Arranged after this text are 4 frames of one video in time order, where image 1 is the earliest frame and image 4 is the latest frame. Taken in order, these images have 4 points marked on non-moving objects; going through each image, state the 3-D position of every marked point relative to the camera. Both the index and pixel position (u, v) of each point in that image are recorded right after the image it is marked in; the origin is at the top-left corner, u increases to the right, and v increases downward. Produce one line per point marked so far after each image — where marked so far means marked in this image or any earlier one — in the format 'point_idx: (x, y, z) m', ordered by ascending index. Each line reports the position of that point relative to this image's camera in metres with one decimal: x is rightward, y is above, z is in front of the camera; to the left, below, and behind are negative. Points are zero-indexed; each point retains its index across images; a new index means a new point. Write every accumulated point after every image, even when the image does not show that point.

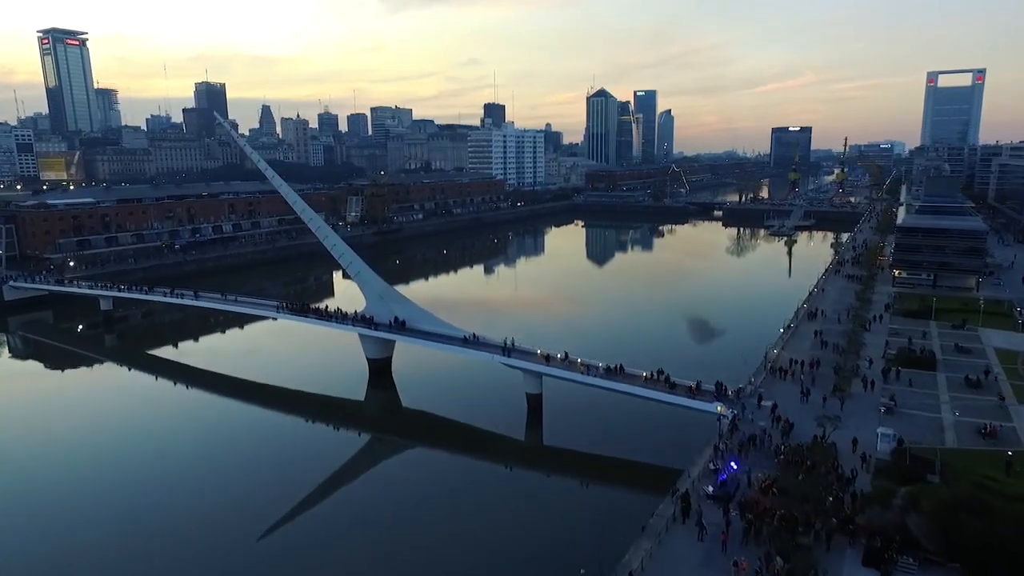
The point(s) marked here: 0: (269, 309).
0: (-6.9, -0.6, +17.7) m
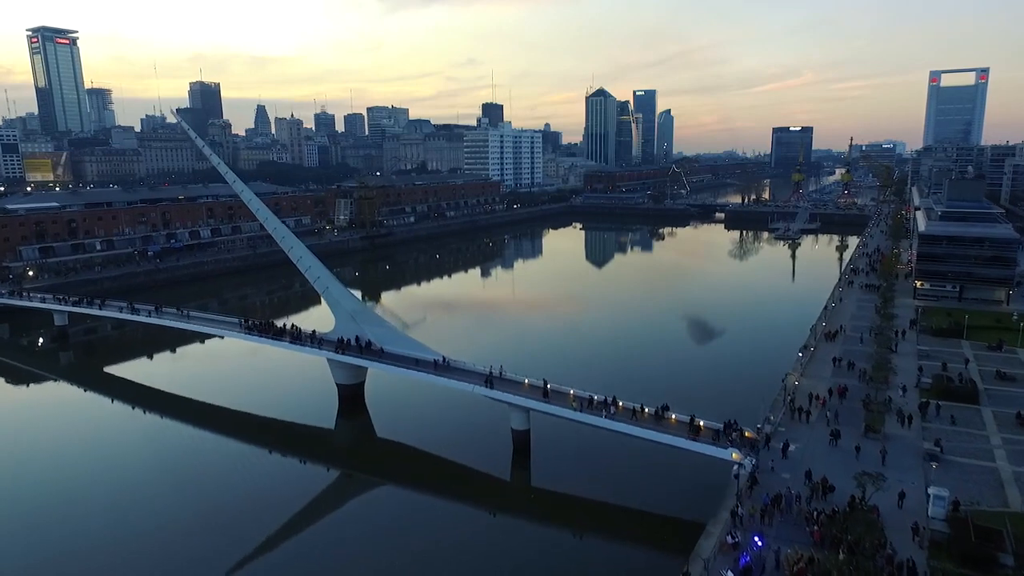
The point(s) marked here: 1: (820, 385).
0: (-7.2, -1.0, +16.0) m
1: (+6.4, -2.0, +13.1) m
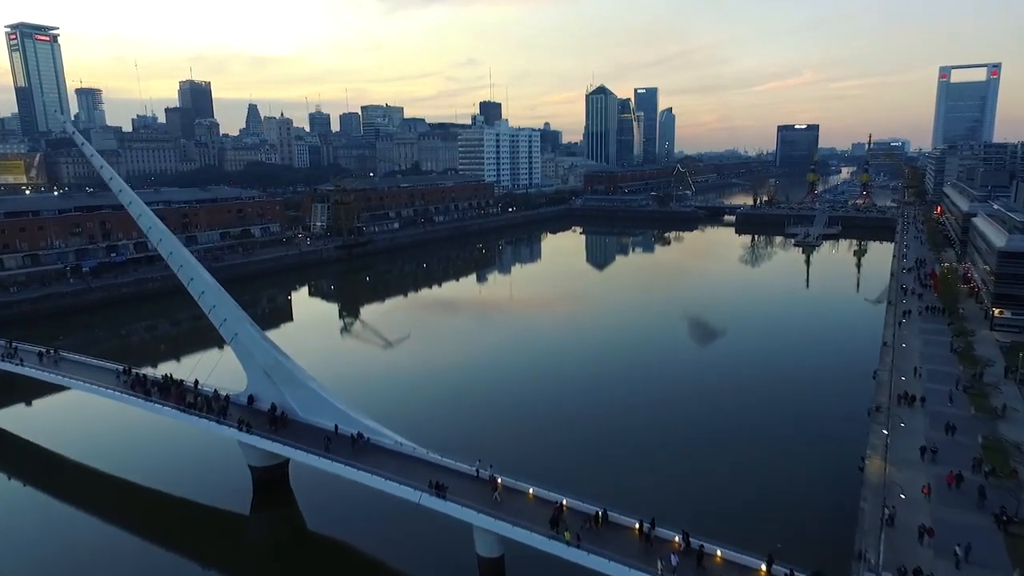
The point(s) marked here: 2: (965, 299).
0: (-7.6, -1.8, +12.1) m
1: (+5.9, -2.8, +9.2) m
2: (+14.1, -0.4, +19.8) m
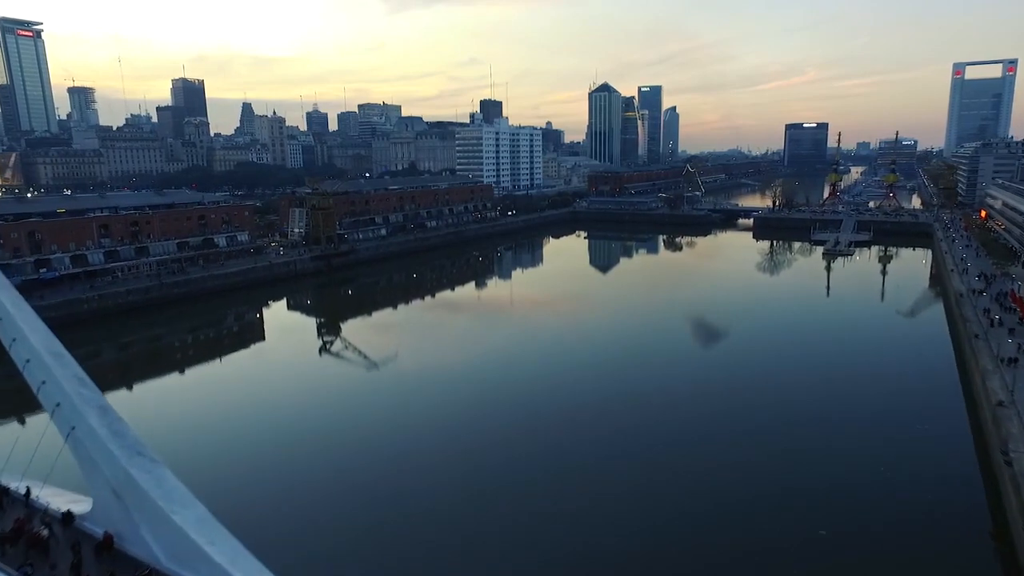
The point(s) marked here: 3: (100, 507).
0: (-7.8, -2.6, +8.2) m
1: (+5.7, -3.6, +5.3) m
2: (+13.9, -1.1, +15.8) m
3: (-4.8, -2.5, +7.3) m
